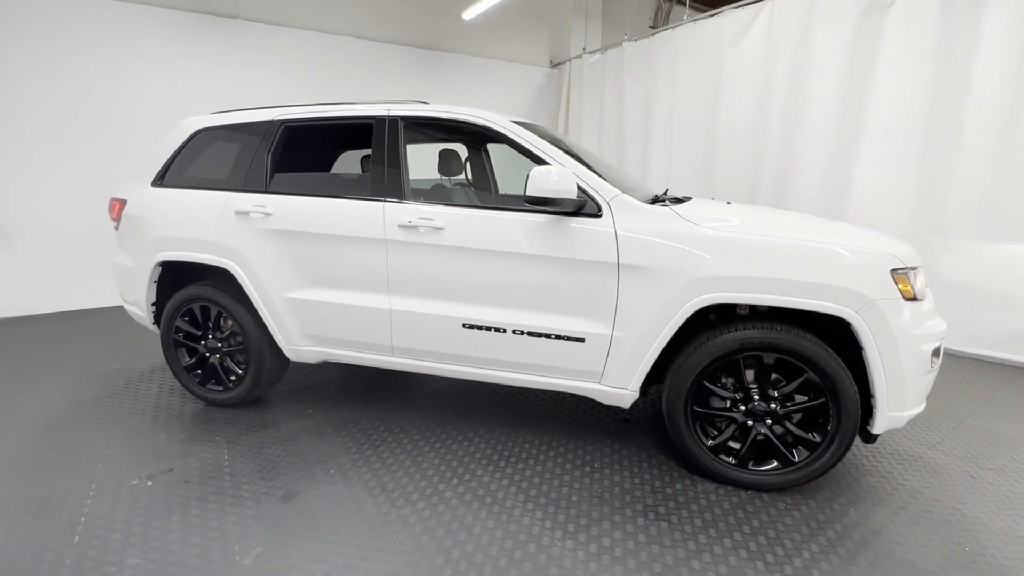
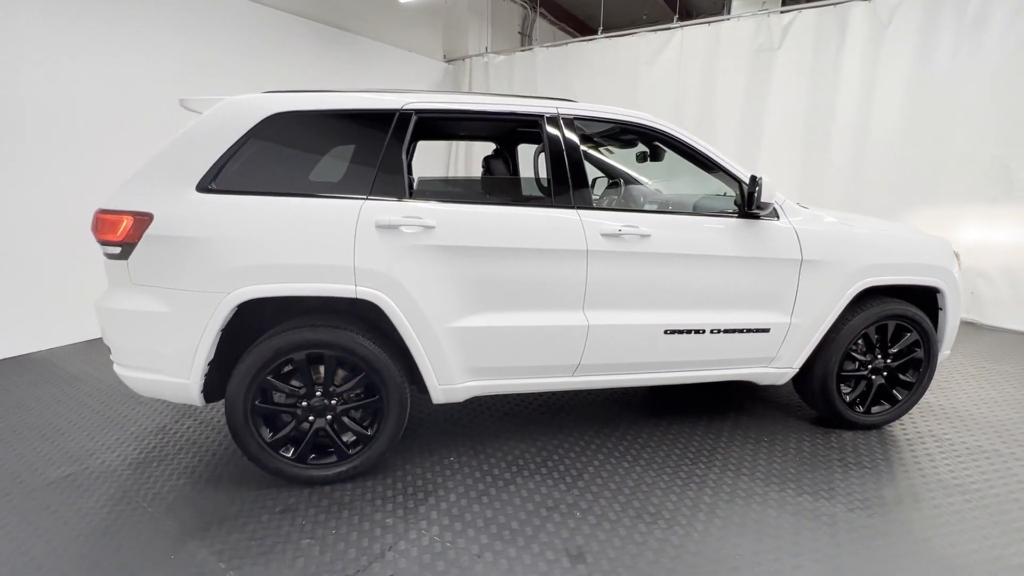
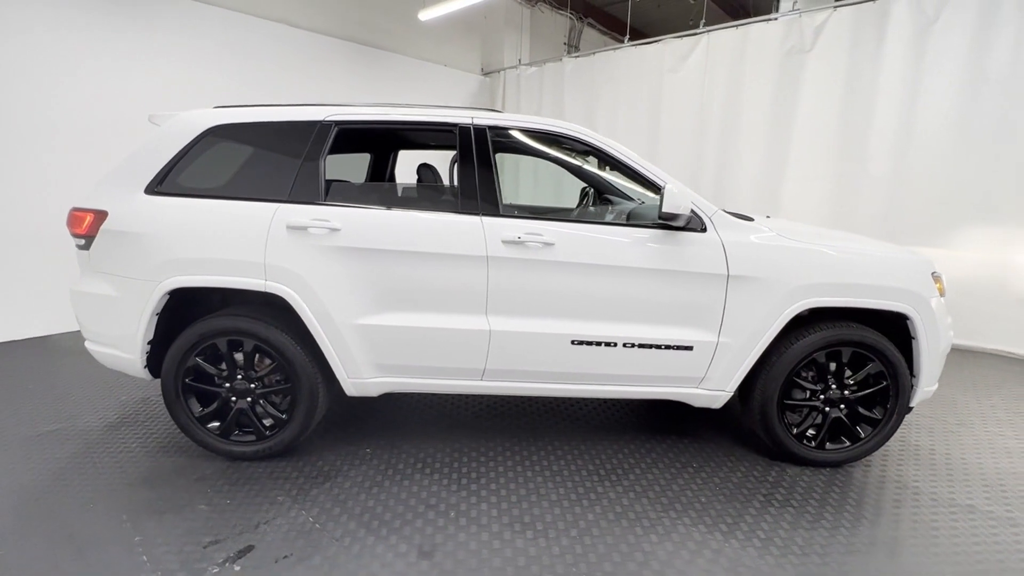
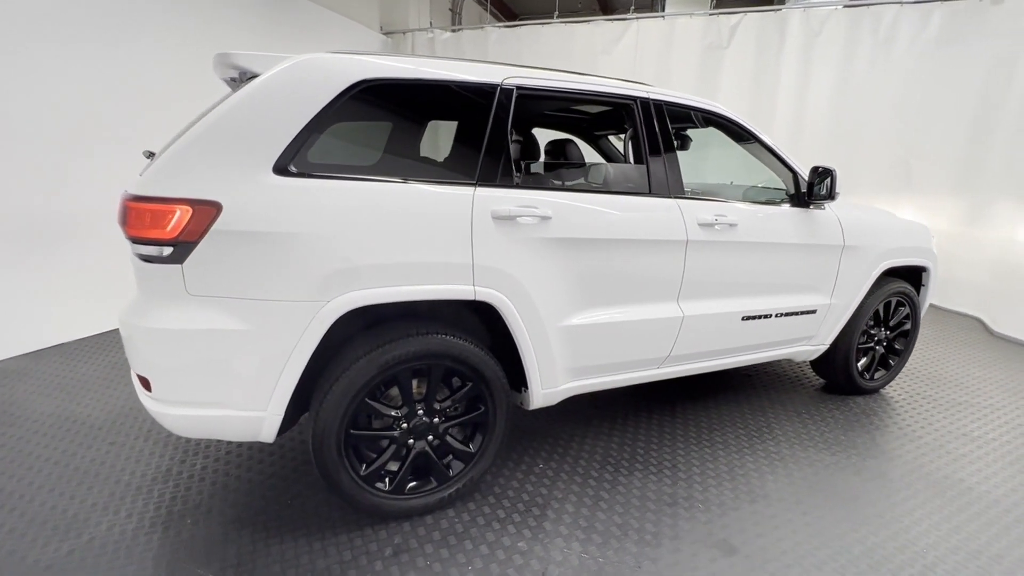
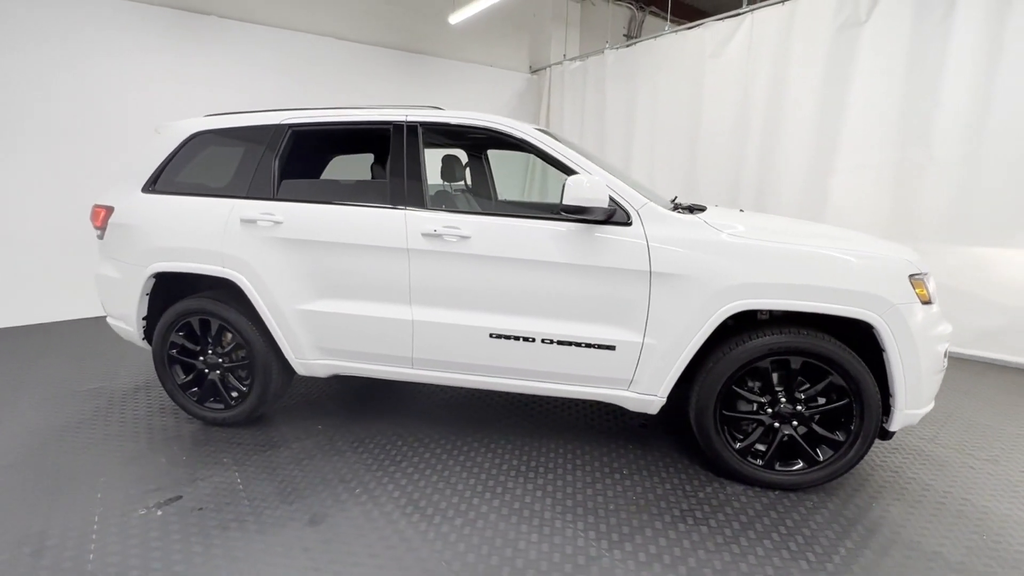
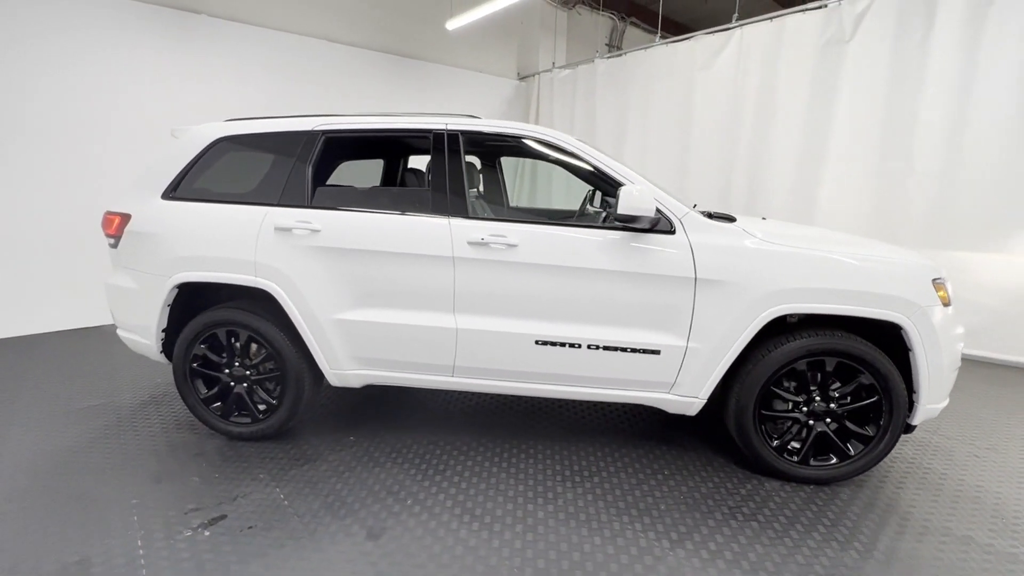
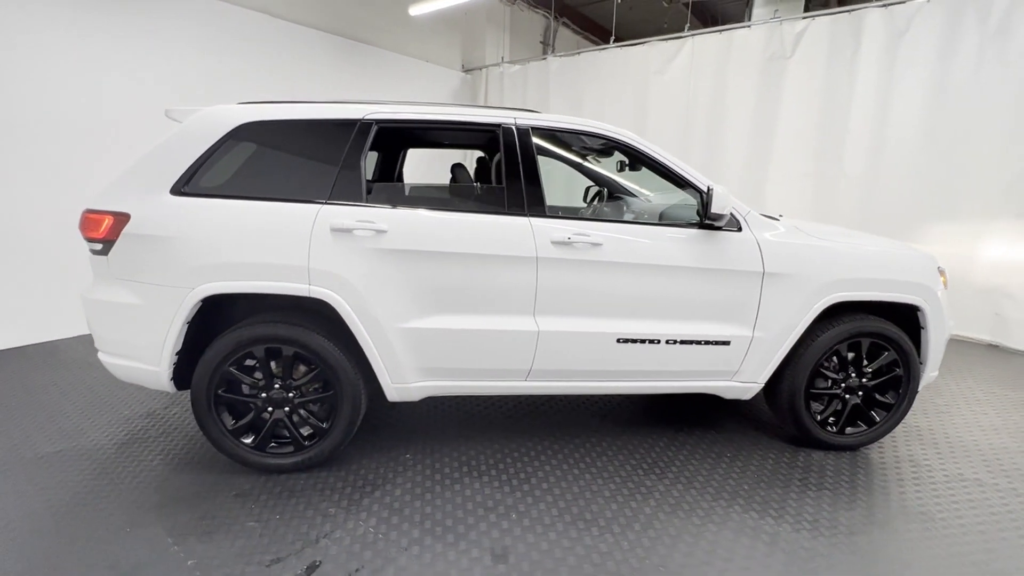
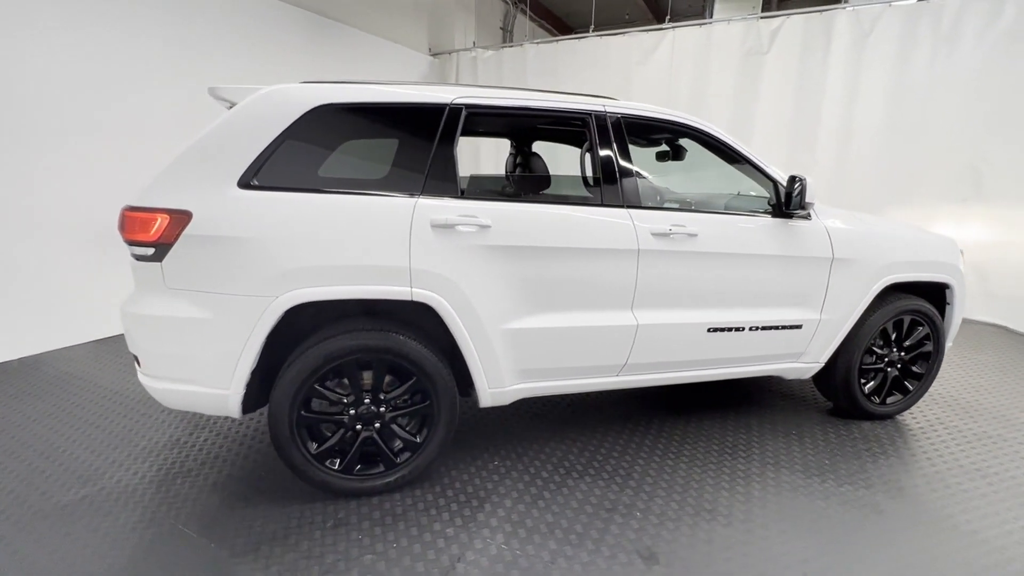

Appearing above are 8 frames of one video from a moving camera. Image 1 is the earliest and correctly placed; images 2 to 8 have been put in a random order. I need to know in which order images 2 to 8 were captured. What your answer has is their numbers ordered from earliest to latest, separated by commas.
5, 6, 3, 7, 2, 8, 4
